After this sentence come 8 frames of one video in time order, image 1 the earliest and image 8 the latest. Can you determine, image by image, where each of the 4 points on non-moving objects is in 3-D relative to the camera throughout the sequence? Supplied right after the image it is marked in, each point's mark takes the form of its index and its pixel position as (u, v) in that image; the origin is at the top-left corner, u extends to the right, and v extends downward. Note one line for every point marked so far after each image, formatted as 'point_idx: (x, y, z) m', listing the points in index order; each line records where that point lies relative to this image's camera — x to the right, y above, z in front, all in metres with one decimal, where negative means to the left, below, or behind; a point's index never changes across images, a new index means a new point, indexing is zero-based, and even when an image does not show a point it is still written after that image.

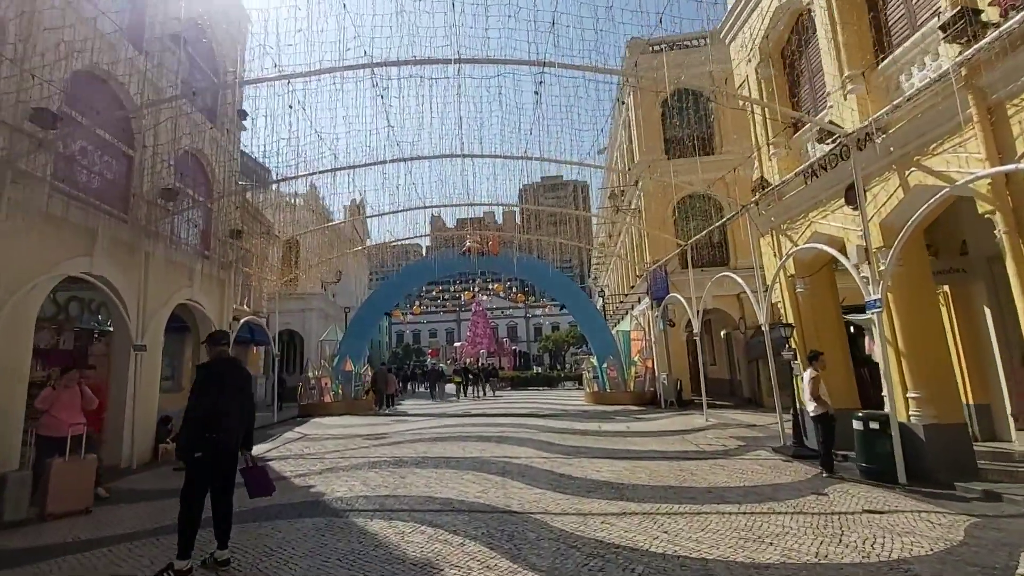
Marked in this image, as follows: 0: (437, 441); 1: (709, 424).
0: (-1.5, -3.0, +9.8) m
1: (+4.6, -3.2, +11.6) m
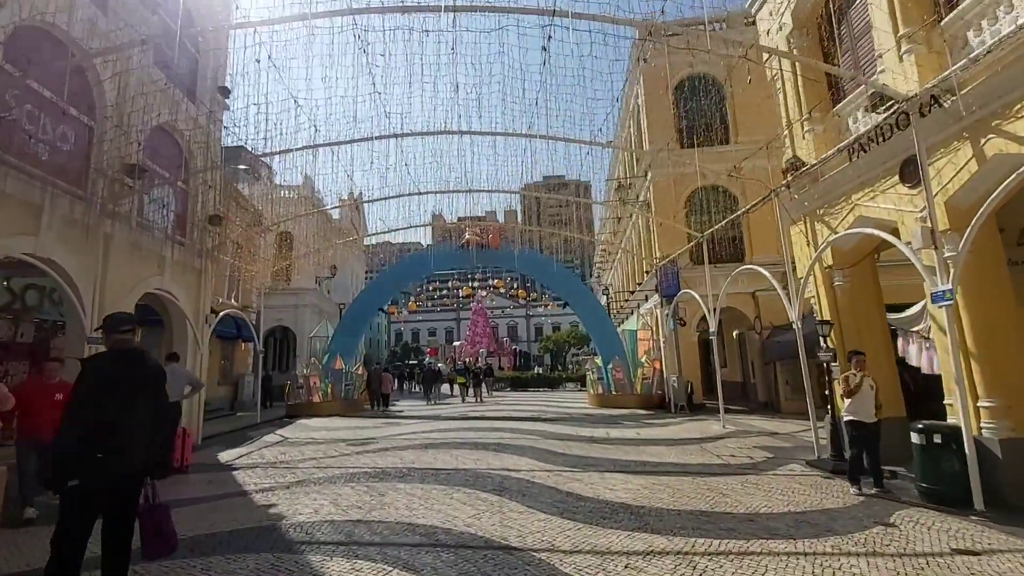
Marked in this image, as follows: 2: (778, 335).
0: (-1.5, -2.8, +8.8) m
1: (+4.6, -3.0, +10.5) m
2: (+7.9, -1.4, +14.9) m
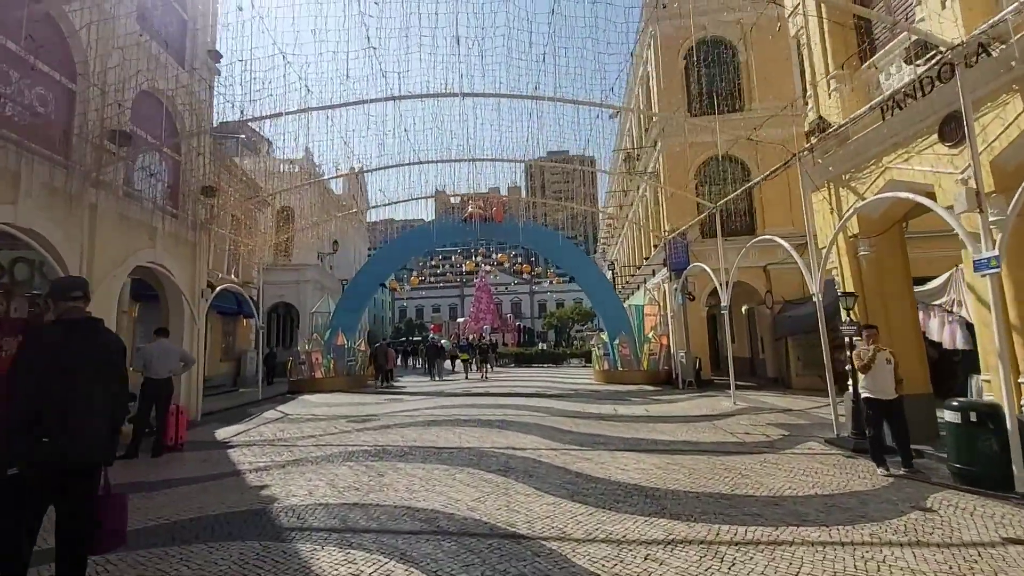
0: (-1.4, -2.4, +8.5) m
1: (+4.7, -2.5, +10.2) m
2: (+8.1, -0.7, +14.5) m
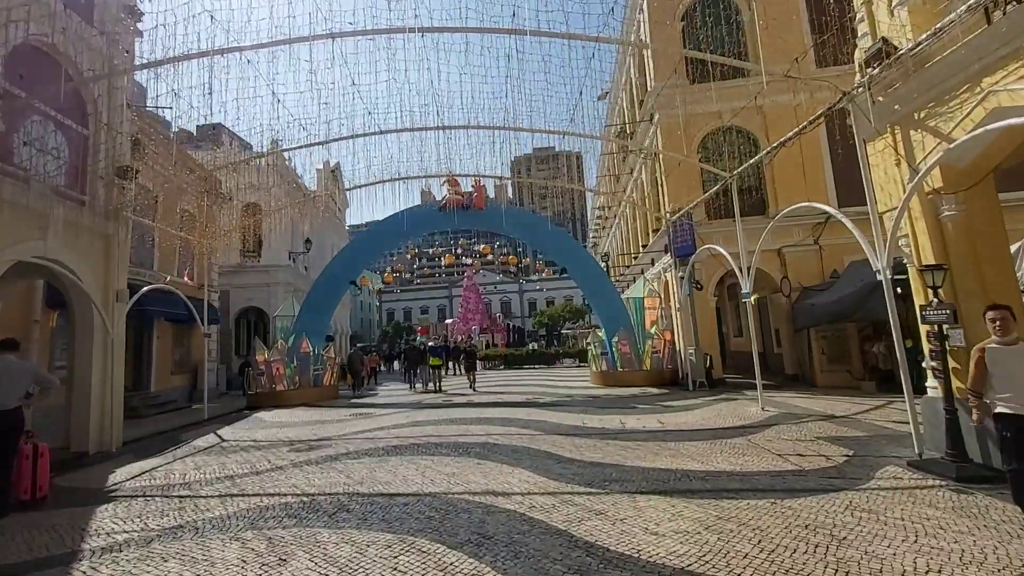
0: (-1.6, -2.2, +6.6) m
1: (+4.4, -2.2, +8.5) m
2: (+7.7, -0.3, +12.8) m
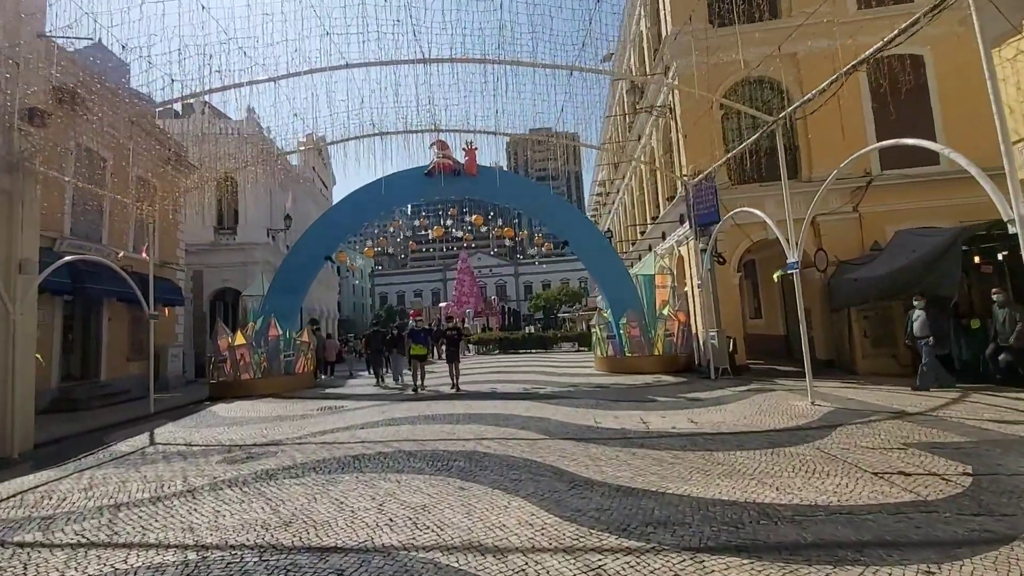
0: (-1.7, -1.8, +5.0) m
1: (+4.4, -1.7, +6.8) m
2: (+7.6, +0.3, +11.1) m
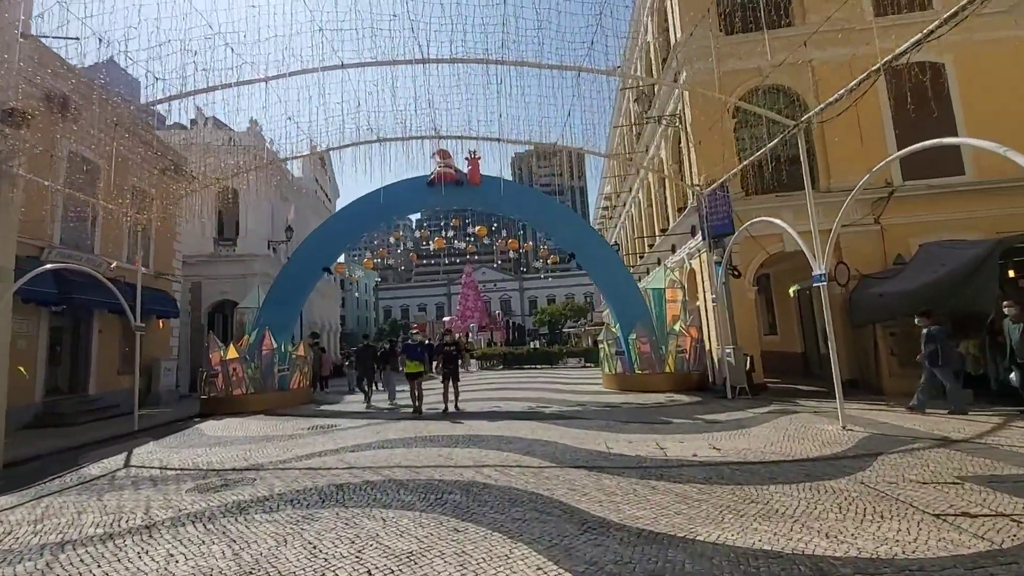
0: (-1.6, -1.9, +4.4) m
1: (+4.4, -1.9, +6.2) m
2: (+7.7, 0.0, +10.5) m
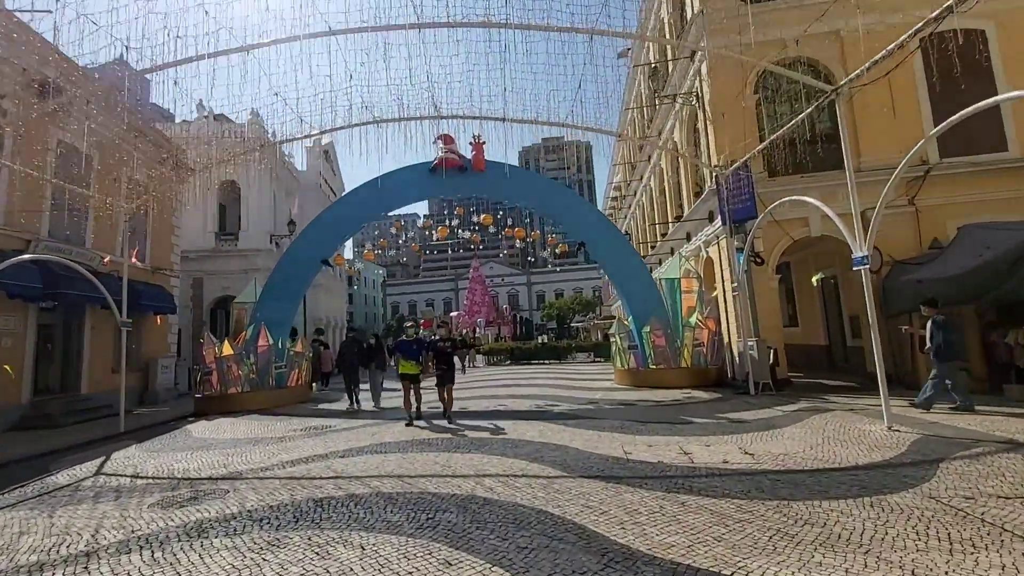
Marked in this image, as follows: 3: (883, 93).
0: (-1.6, -1.8, +3.7) m
1: (+4.5, -1.7, +5.5) m
2: (+7.8, +0.3, +9.7) m
3: (+8.2, +4.3, +11.0) m
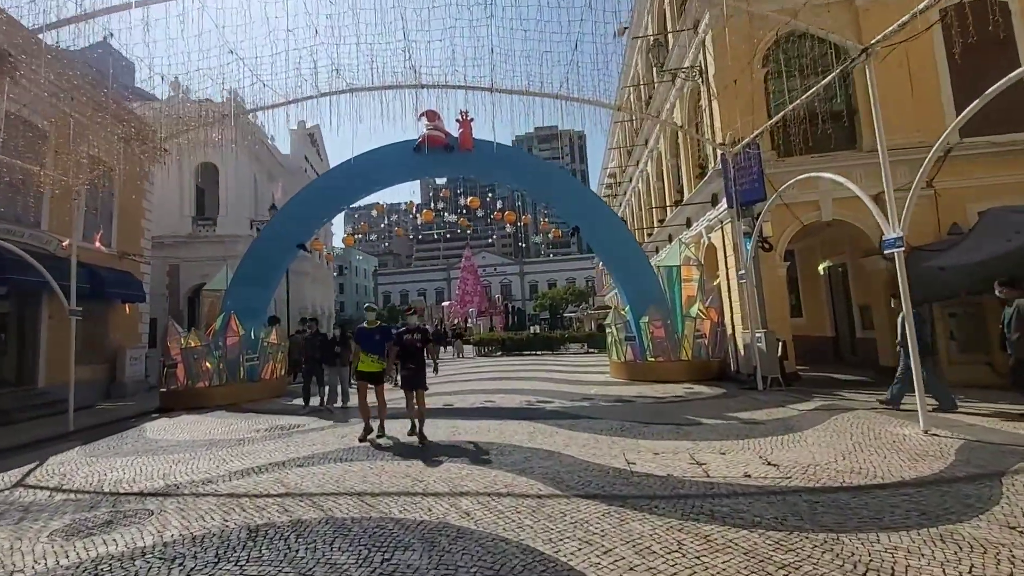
0: (-1.7, -1.7, +2.9) m
1: (+4.3, -1.5, +4.7) m
2: (+7.6, +0.5, +9.0) m
3: (+8.0, +4.5, +10.2) m
